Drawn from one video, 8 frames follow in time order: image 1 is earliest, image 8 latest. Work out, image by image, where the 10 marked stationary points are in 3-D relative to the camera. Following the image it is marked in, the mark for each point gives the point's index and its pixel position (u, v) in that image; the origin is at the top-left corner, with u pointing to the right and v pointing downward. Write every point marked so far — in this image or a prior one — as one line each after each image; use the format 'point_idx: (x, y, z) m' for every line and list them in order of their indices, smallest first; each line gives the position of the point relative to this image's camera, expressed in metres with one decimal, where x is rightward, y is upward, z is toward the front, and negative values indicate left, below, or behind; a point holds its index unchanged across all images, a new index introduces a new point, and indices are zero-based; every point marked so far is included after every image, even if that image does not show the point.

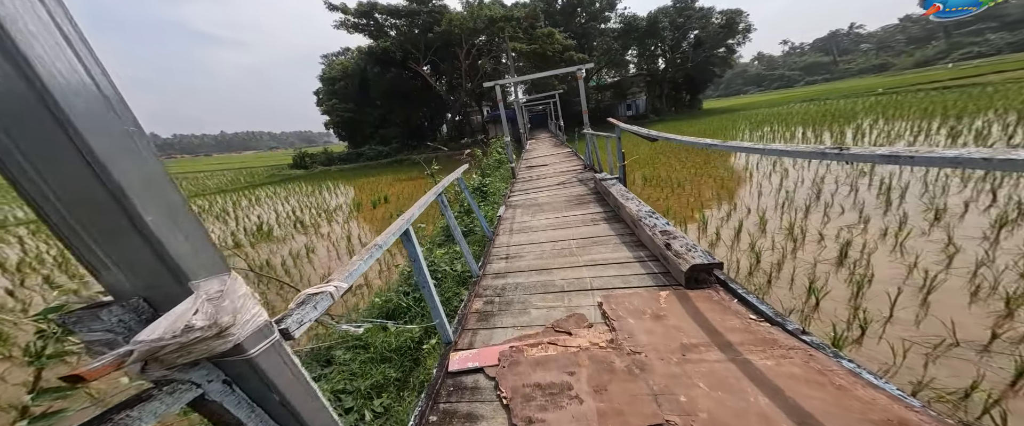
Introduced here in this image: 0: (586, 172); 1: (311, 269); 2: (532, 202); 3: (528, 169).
0: (+1.1, +0.6, +5.3) m
1: (-3.2, -0.8, +5.1) m
2: (+0.2, +0.1, +4.1) m
3: (+0.3, +1.0, +7.5) m
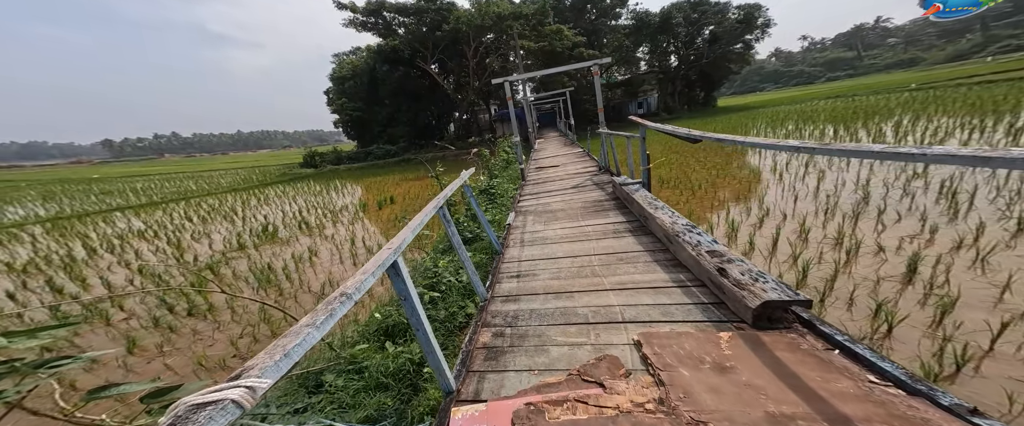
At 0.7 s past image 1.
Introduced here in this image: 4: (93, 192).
0: (+1.3, +0.6, +4.9) m
1: (-3.0, -0.8, +4.9) m
2: (+0.4, 0.0, +3.8) m
3: (+0.6, +0.9, +7.1) m
4: (-20.6, +1.1, +16.0) m
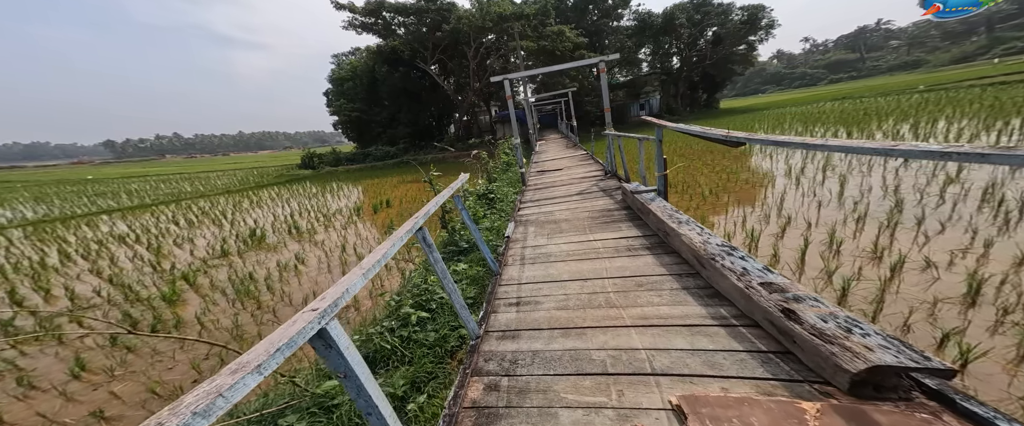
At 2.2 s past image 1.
0: (+1.3, +0.5, +4.6) m
1: (-3.0, -0.9, +4.5) m
2: (+0.4, -0.1, +3.4) m
3: (+0.6, +0.8, +6.8) m
4: (-20.6, +1.0, +15.8) m
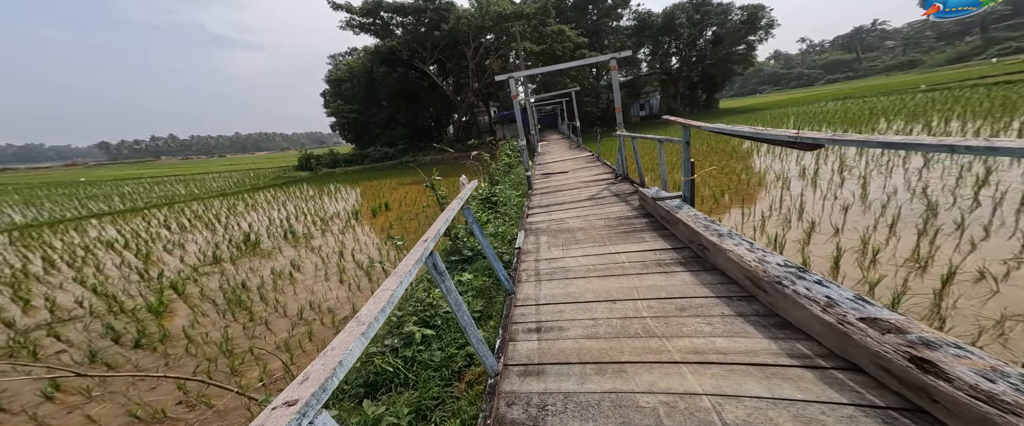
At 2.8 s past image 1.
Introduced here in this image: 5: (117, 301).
0: (+1.4, +0.4, +4.3) m
1: (-2.9, -1.0, +4.3) m
2: (+0.5, -0.1, +3.2) m
3: (+0.7, +0.7, +6.5) m
4: (-20.6, +0.9, +15.4) m
5: (-4.9, -1.1, +4.0) m
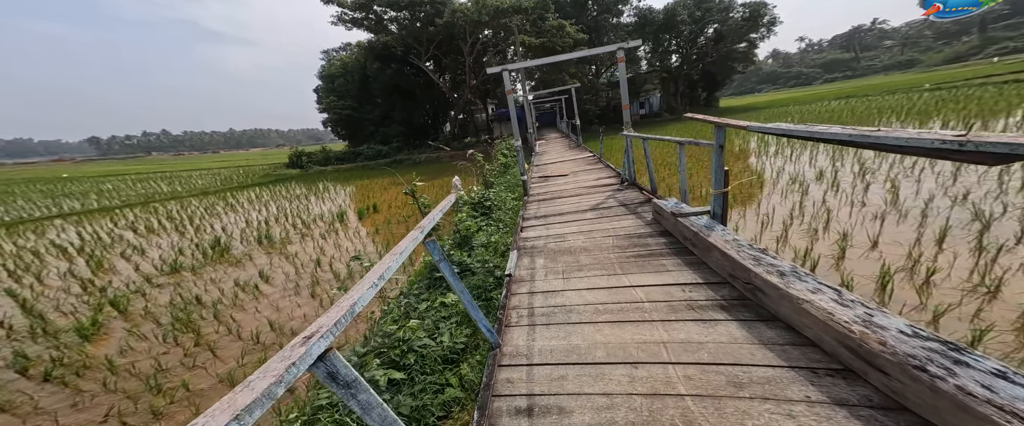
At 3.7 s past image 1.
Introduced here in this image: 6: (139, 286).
0: (+1.3, +0.3, +3.8) m
1: (-3.0, -1.1, +3.7) m
2: (+0.4, -0.2, +2.7) m
3: (+0.6, +0.6, +6.0) m
4: (-20.7, +0.9, +14.8) m
5: (-5.0, -1.2, +3.5) m
6: (-4.9, -1.0, +4.2) m
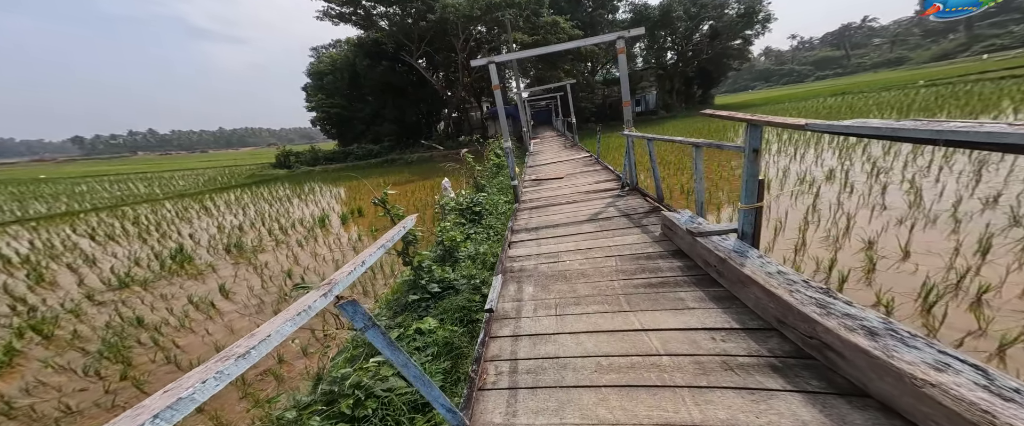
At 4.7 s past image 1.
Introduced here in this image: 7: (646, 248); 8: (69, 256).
0: (+1.2, +0.2, +3.4) m
1: (-3.1, -1.2, +3.3) m
2: (+0.3, -0.4, +2.3) m
3: (+0.4, +0.6, +5.6) m
4: (-21.0, +0.8, +14.1) m
5: (-5.1, -1.3, +3.0) m
6: (-5.0, -1.1, +3.7) m
7: (+0.9, -0.2, +2.2) m
8: (-7.2, -0.7, +5.3) m
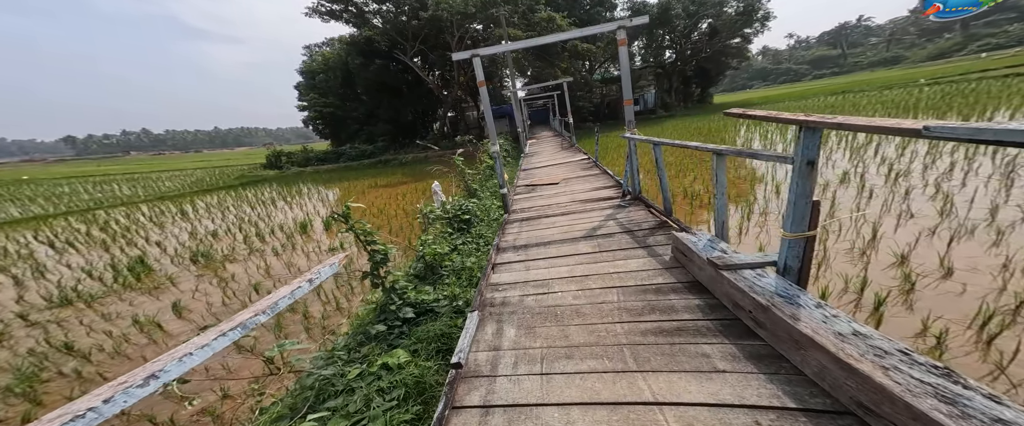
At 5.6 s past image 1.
0: (+1.1, +0.1, +3.0) m
1: (-3.3, -1.4, +2.9) m
2: (+0.2, -0.5, +1.9) m
3: (+0.3, +0.5, +5.2) m
4: (-21.2, +0.6, +13.6) m
5: (-5.2, -1.4, +2.6) m
6: (-5.1, -1.2, +3.3) m
7: (+0.8, -0.3, +1.8) m
8: (-7.3, -0.9, +4.8) m
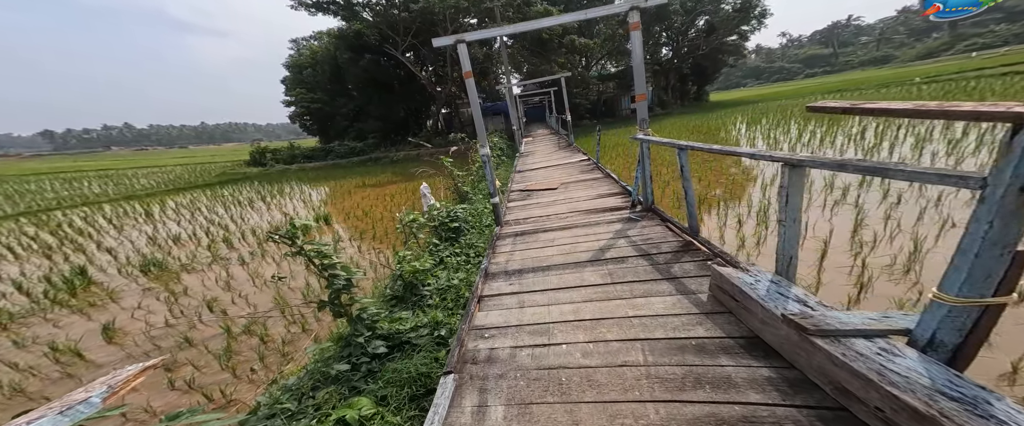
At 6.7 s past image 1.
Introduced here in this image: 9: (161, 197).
0: (+1.0, 0.0, +2.6) m
1: (-3.3, -1.4, +2.4) m
2: (+0.1, -0.6, +1.4) m
3: (+0.2, +0.4, +4.7) m
4: (-21.4, +0.7, +12.7) m
5: (-5.3, -1.5, +2.0) m
6: (-5.2, -1.3, +2.8) m
7: (+0.7, -0.5, +1.3) m
8: (-7.4, -0.9, +4.2) m
9: (-10.7, +0.4, +9.8) m
